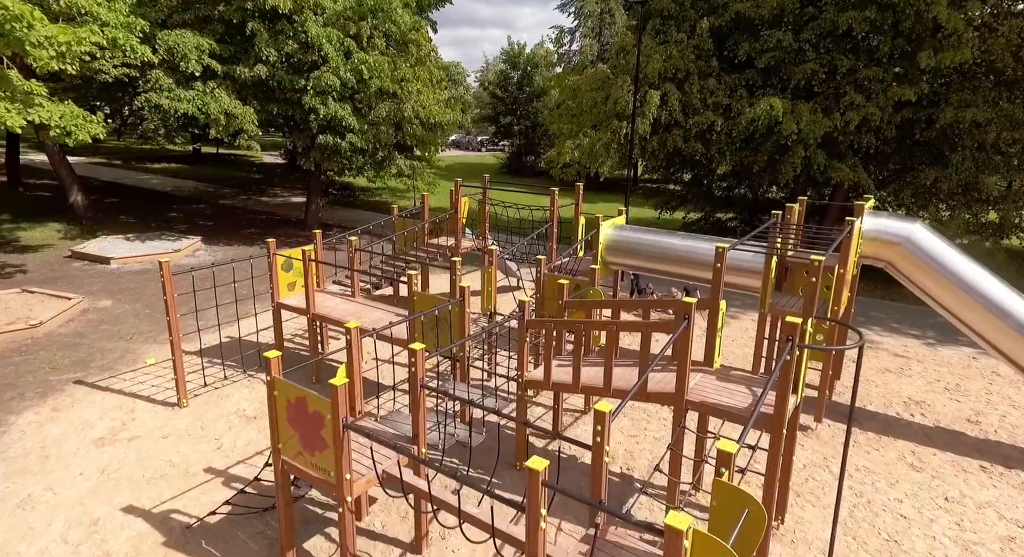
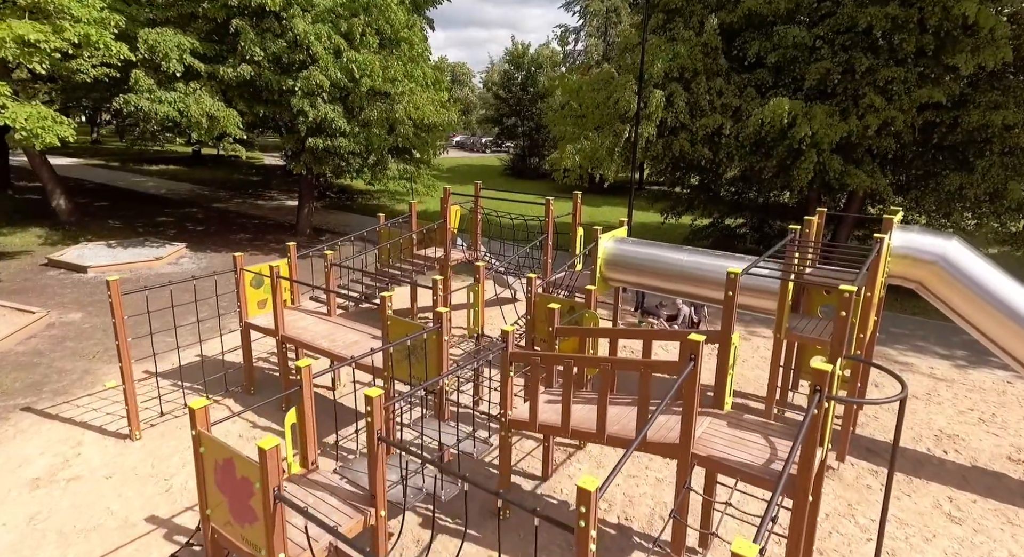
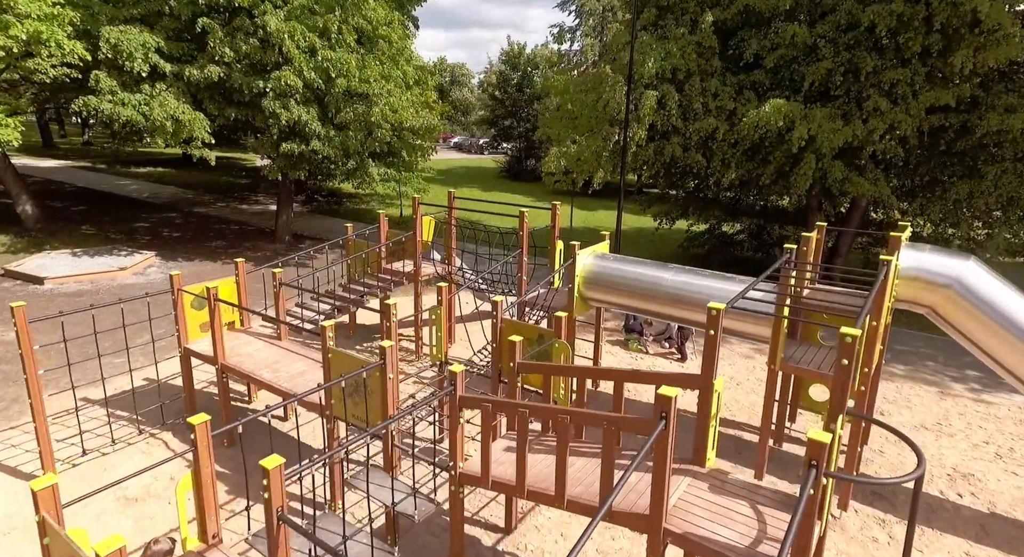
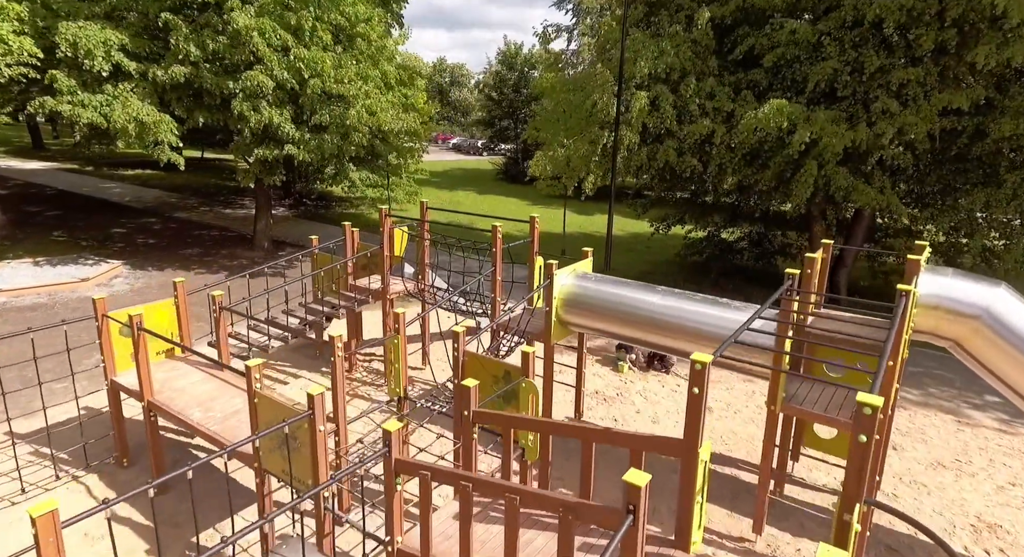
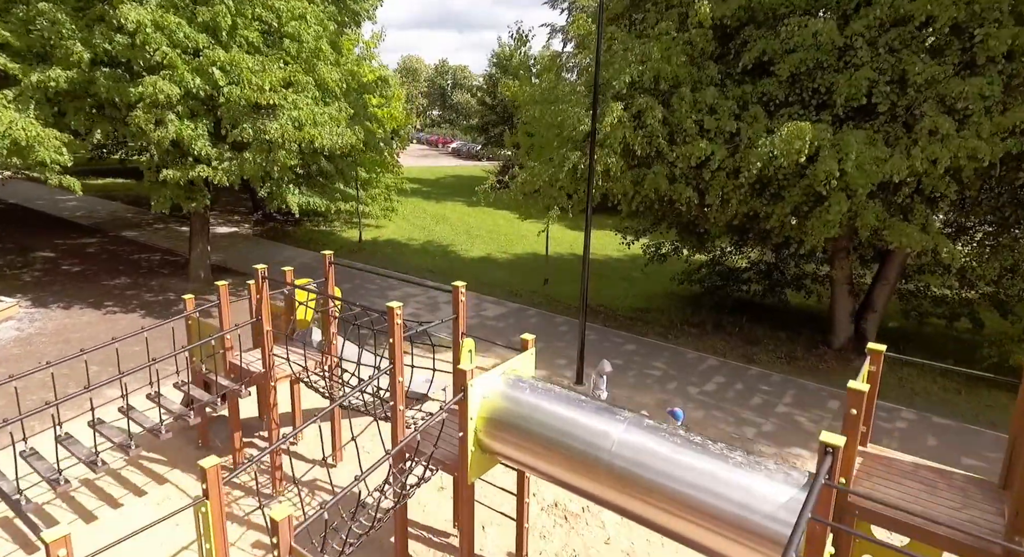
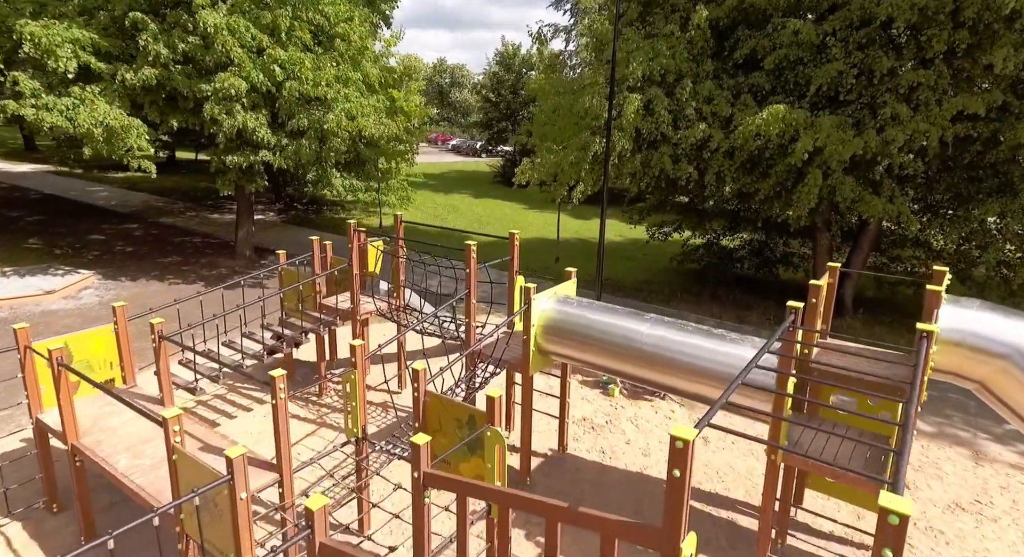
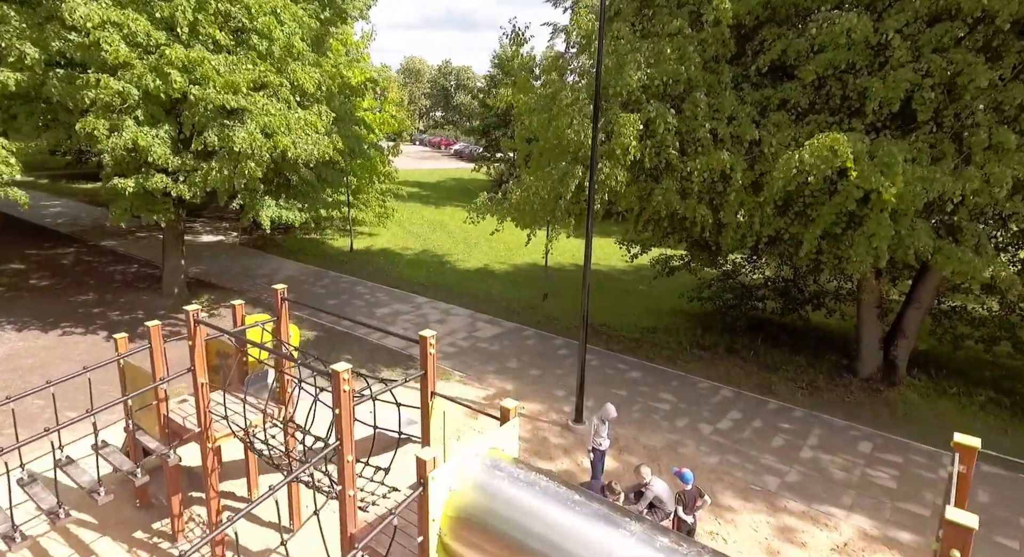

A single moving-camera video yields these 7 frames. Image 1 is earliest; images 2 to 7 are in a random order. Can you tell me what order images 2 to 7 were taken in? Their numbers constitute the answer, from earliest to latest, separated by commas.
2, 3, 4, 6, 5, 7
